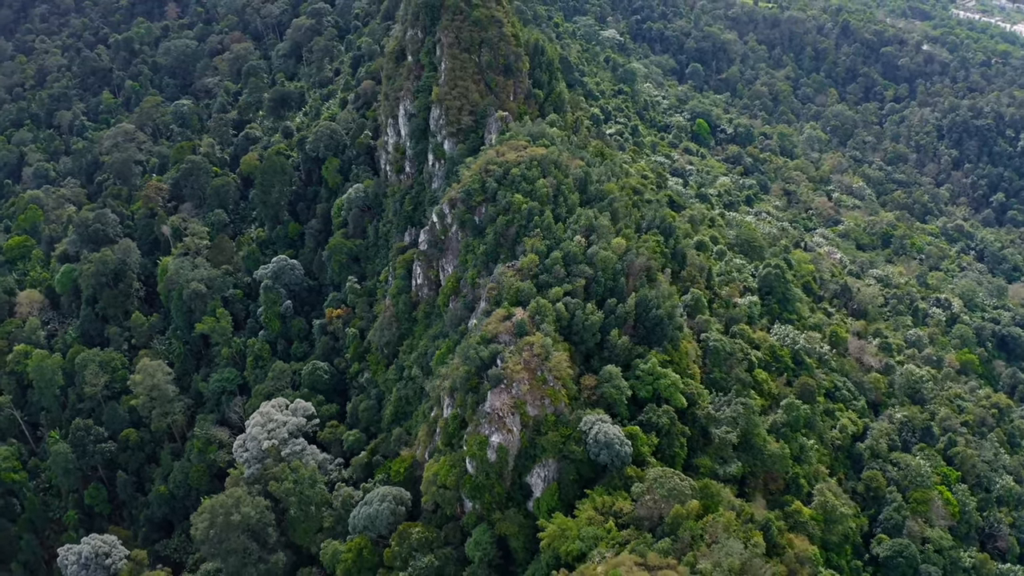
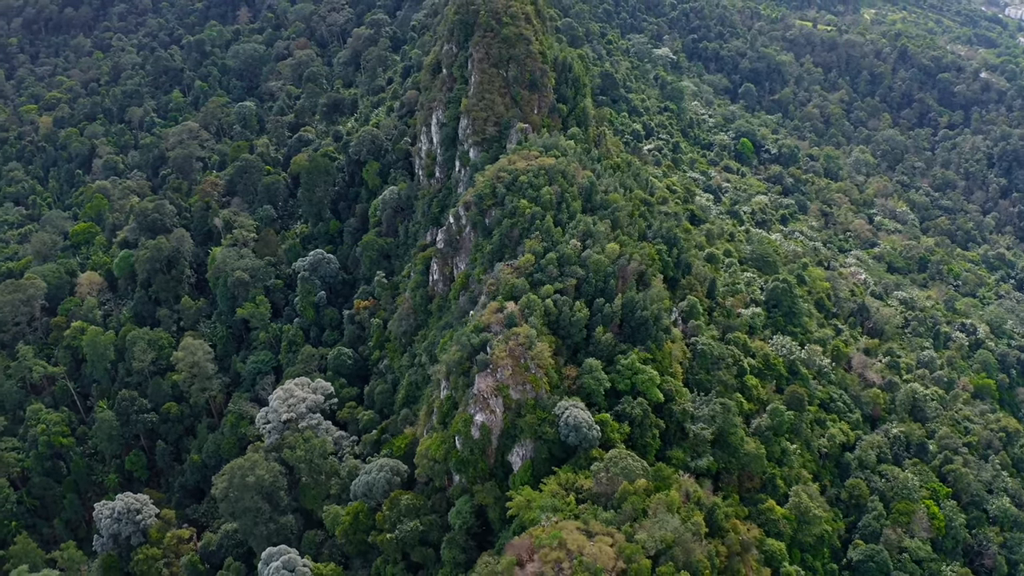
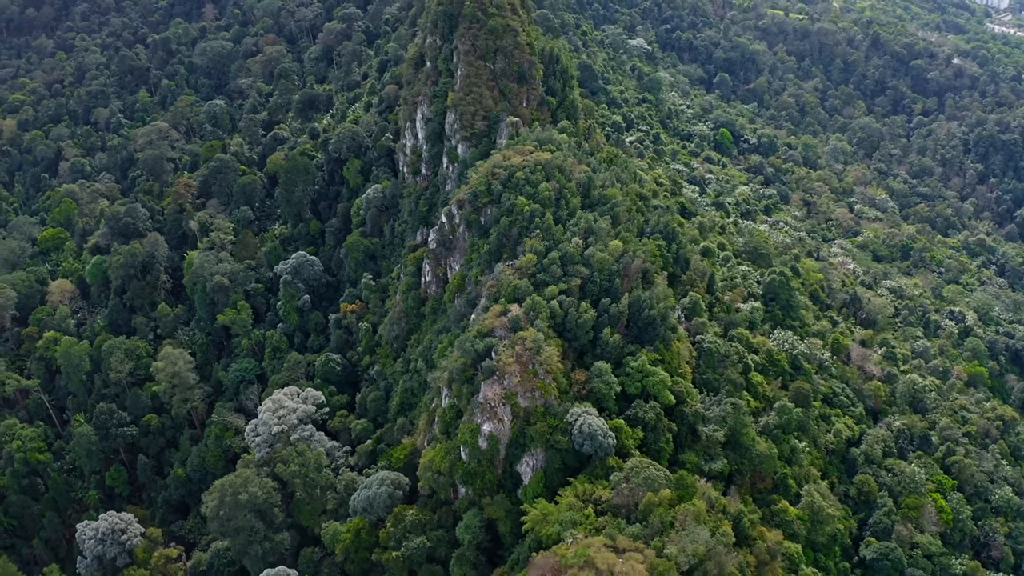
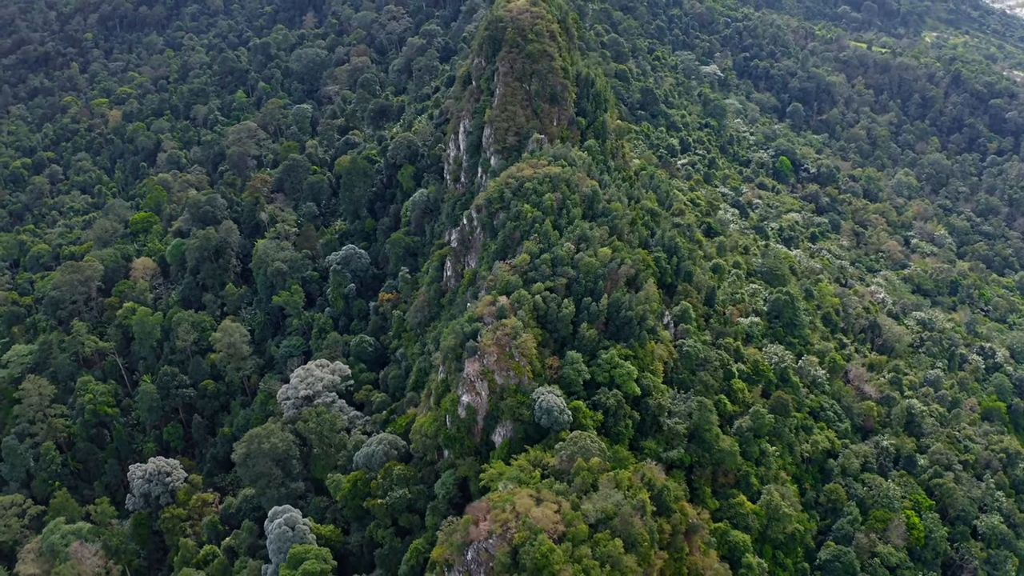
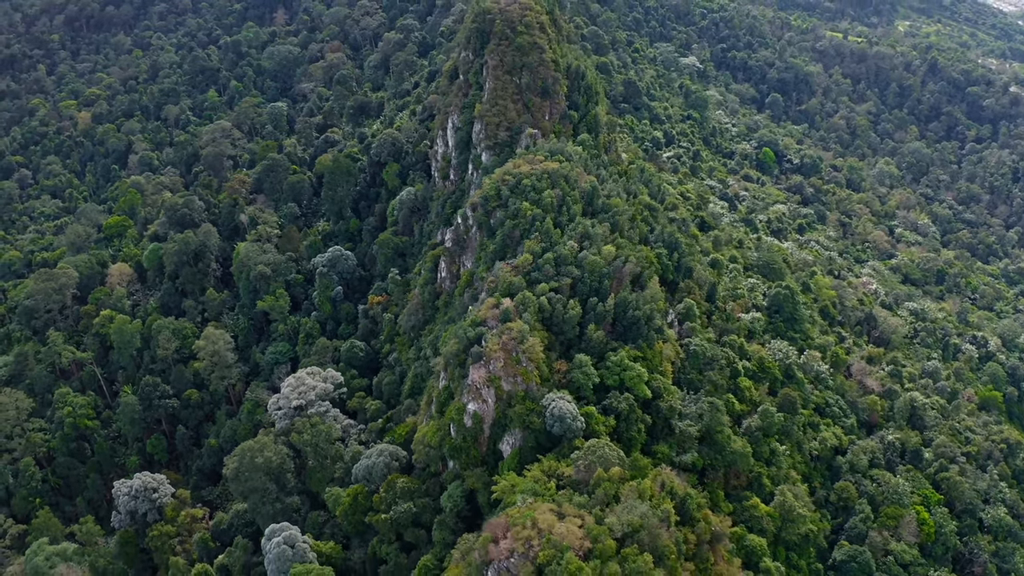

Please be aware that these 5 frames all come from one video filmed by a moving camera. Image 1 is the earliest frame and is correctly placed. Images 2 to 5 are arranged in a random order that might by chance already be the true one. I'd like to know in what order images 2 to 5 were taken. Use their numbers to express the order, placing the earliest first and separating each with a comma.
3, 2, 5, 4
